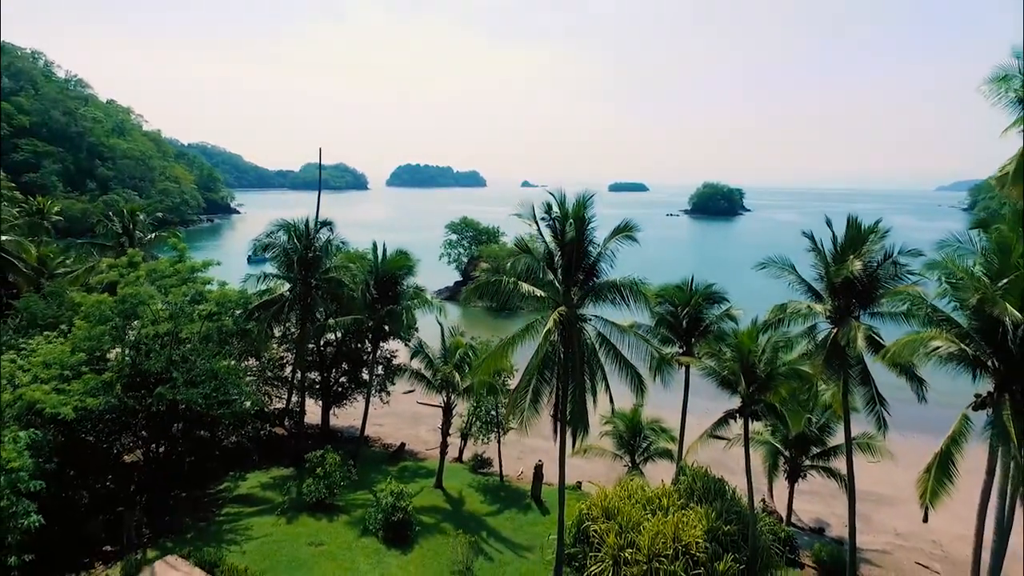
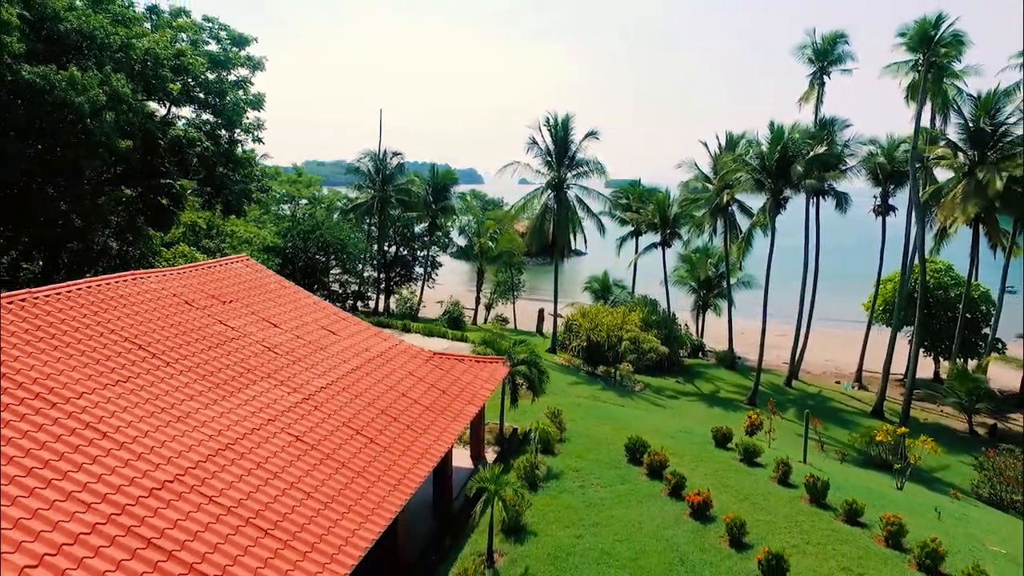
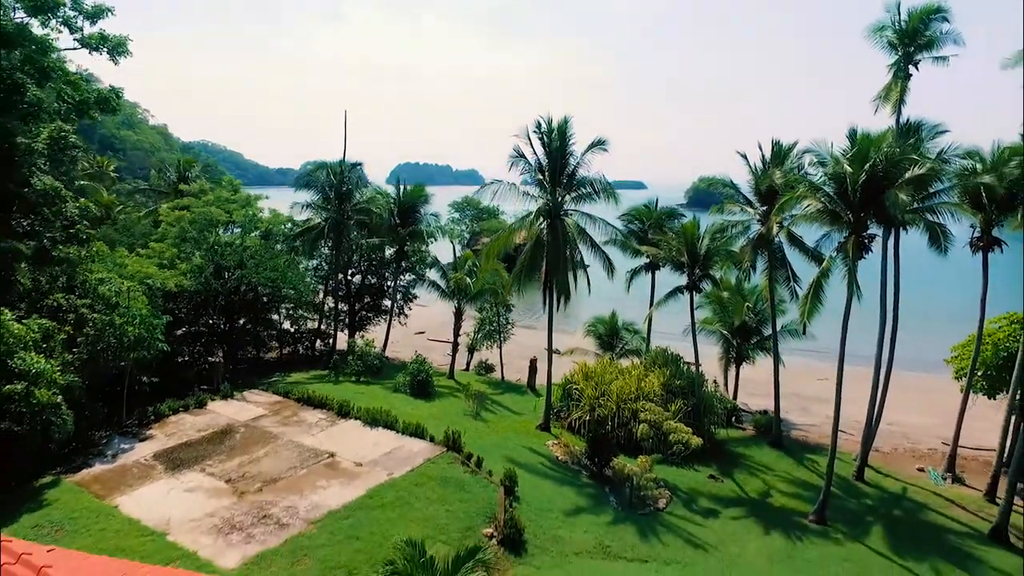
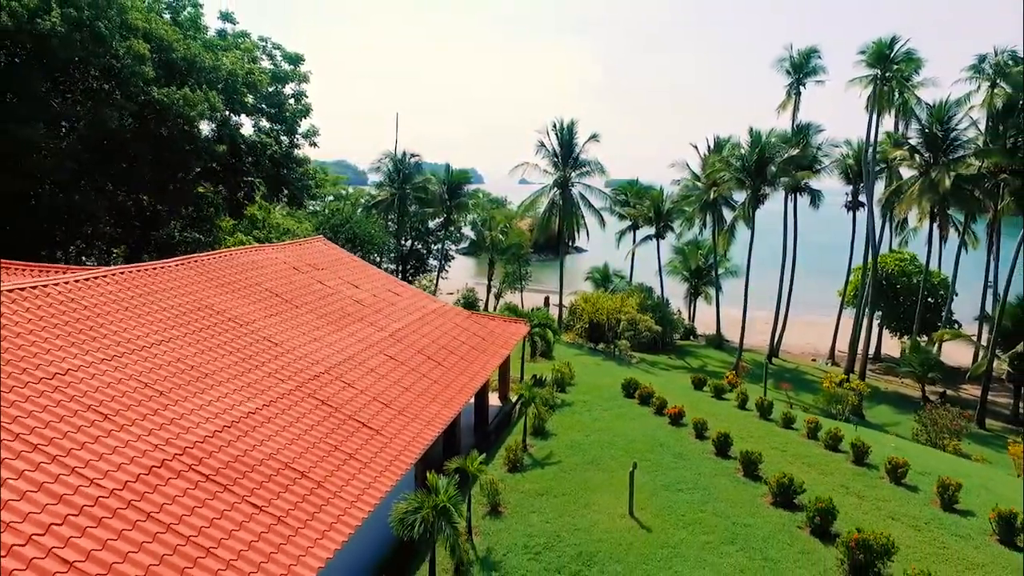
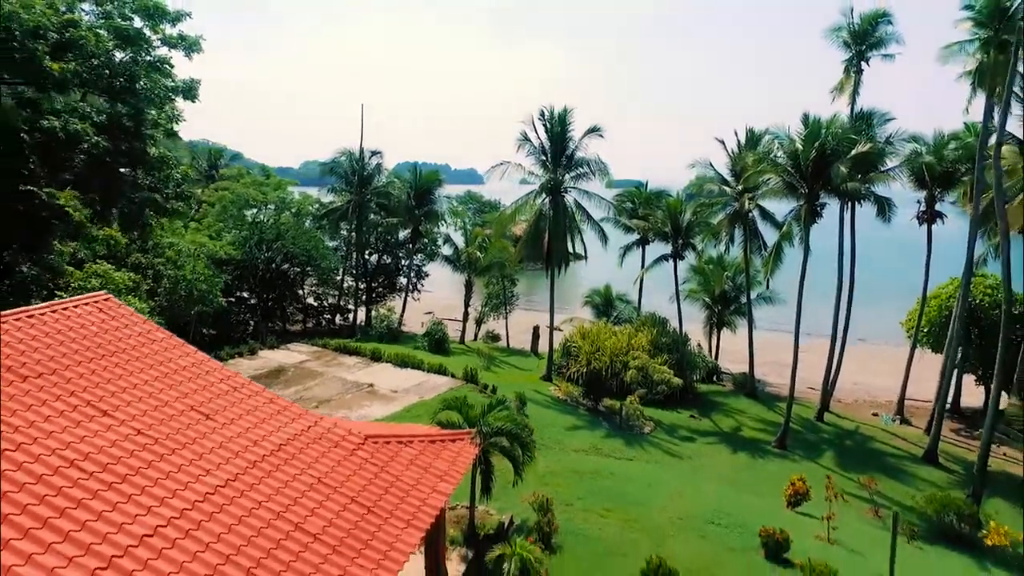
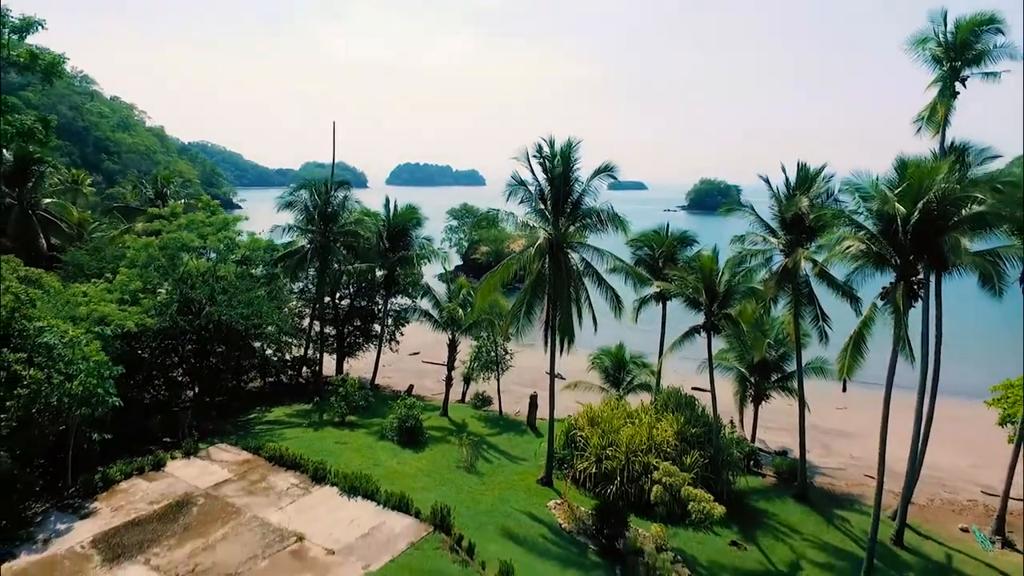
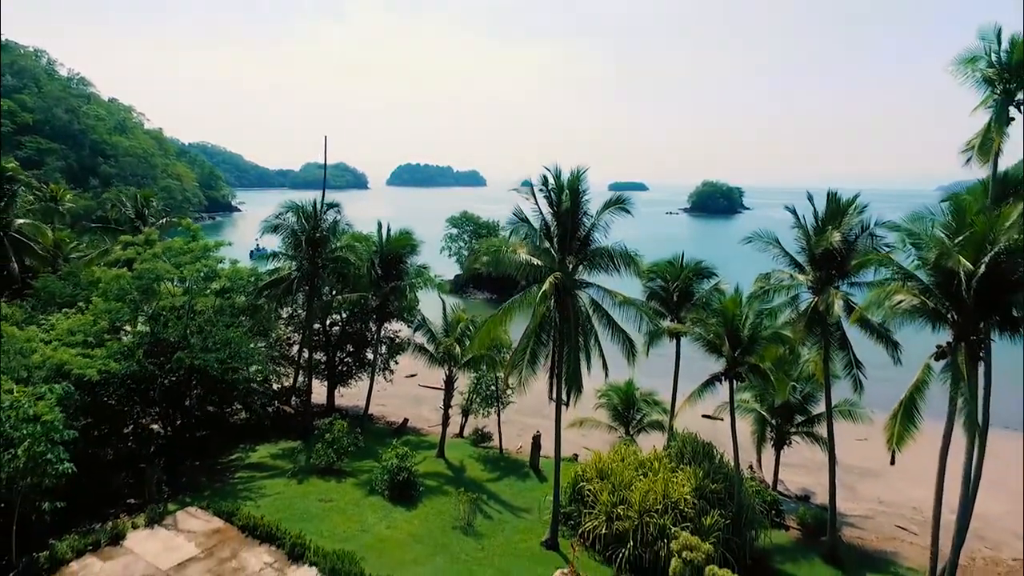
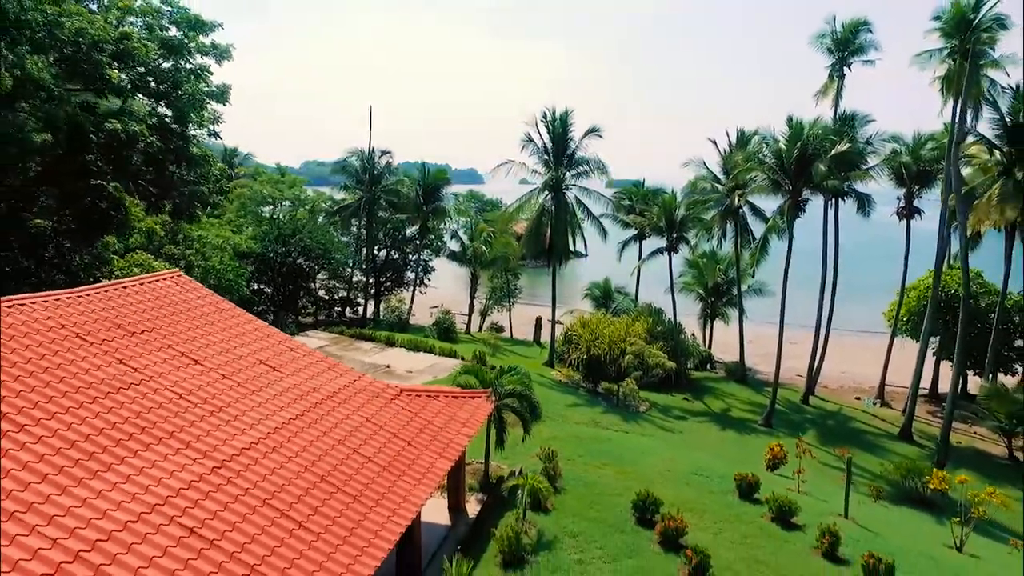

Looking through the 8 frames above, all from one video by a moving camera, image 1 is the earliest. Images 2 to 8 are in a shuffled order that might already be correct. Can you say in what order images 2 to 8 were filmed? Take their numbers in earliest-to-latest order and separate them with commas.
7, 6, 3, 5, 8, 2, 4
